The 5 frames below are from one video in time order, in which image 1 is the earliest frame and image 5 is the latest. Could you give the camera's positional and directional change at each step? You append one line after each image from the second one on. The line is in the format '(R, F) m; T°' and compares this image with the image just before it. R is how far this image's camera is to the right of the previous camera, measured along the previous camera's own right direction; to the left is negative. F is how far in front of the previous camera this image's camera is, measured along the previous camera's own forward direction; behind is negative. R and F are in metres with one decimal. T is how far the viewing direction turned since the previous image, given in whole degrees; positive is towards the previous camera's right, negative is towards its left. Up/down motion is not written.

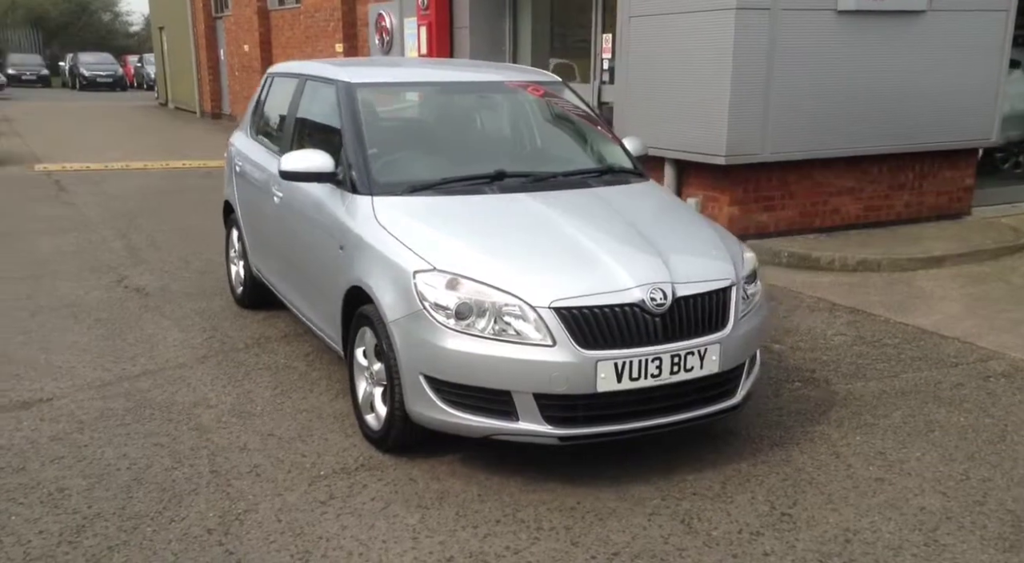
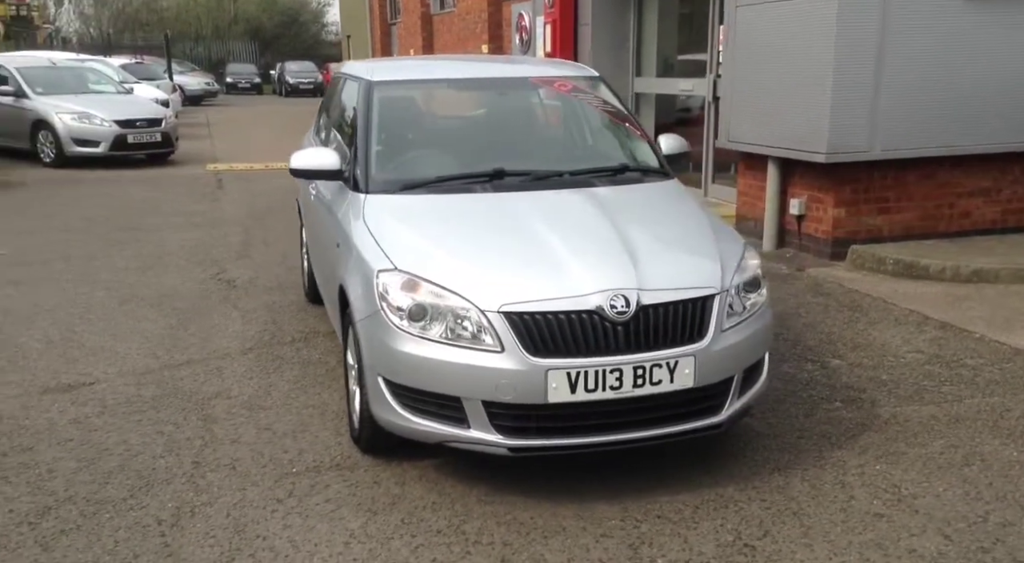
(+0.9, +0.2) m; -12°
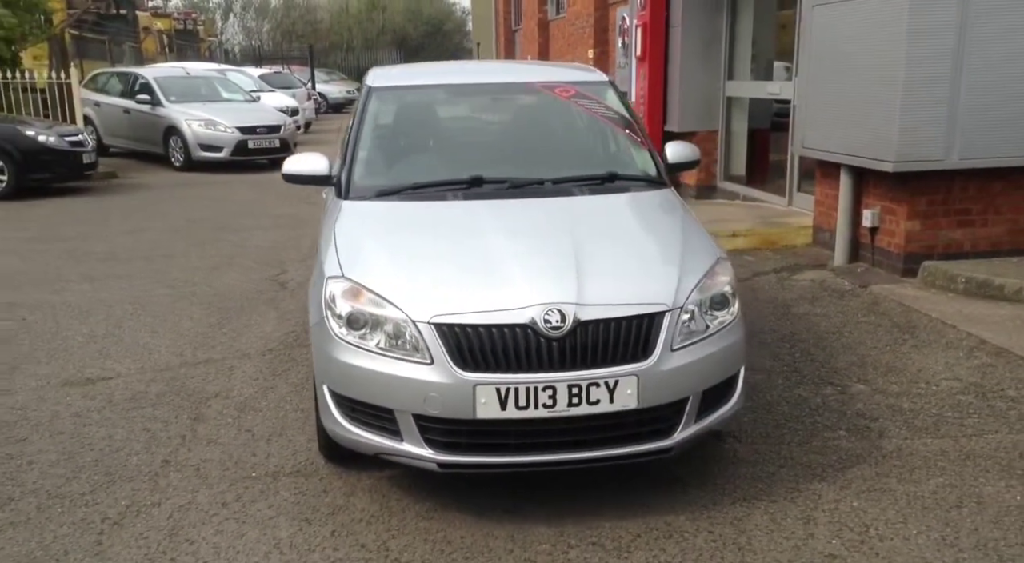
(+0.7, +0.2) m; -9°
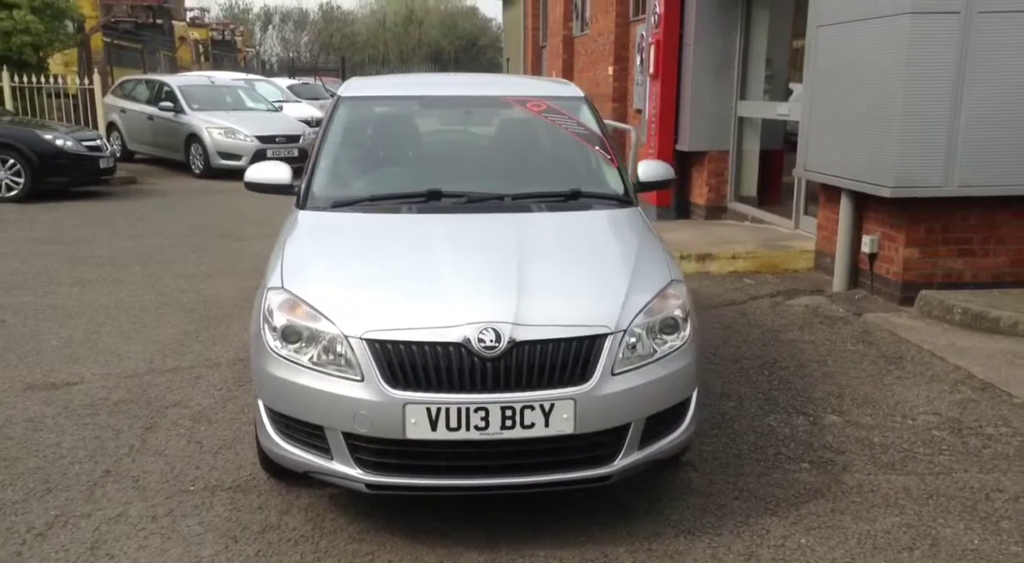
(+0.3, +0.1) m; -2°
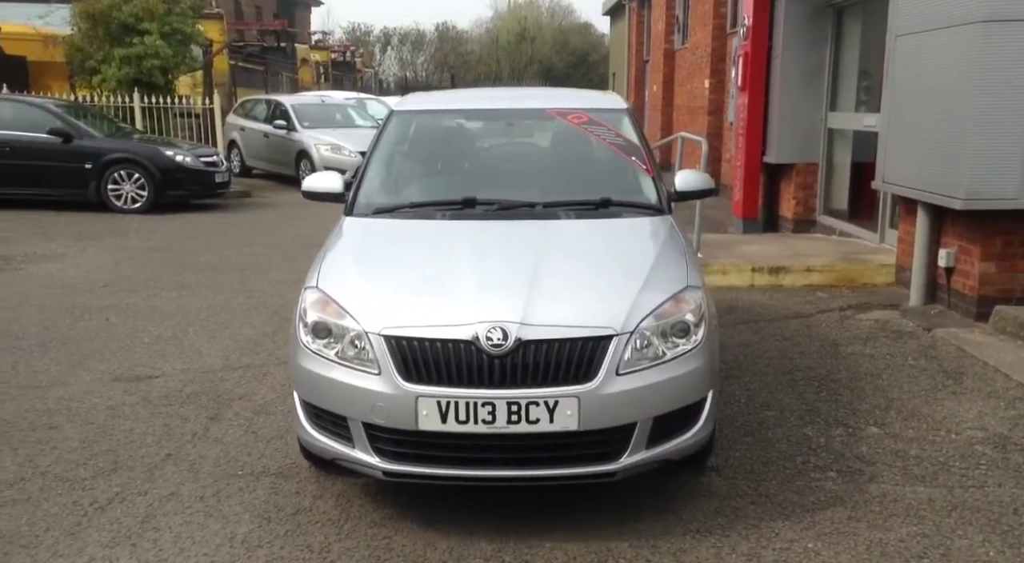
(+0.4, -0.1) m; -7°
